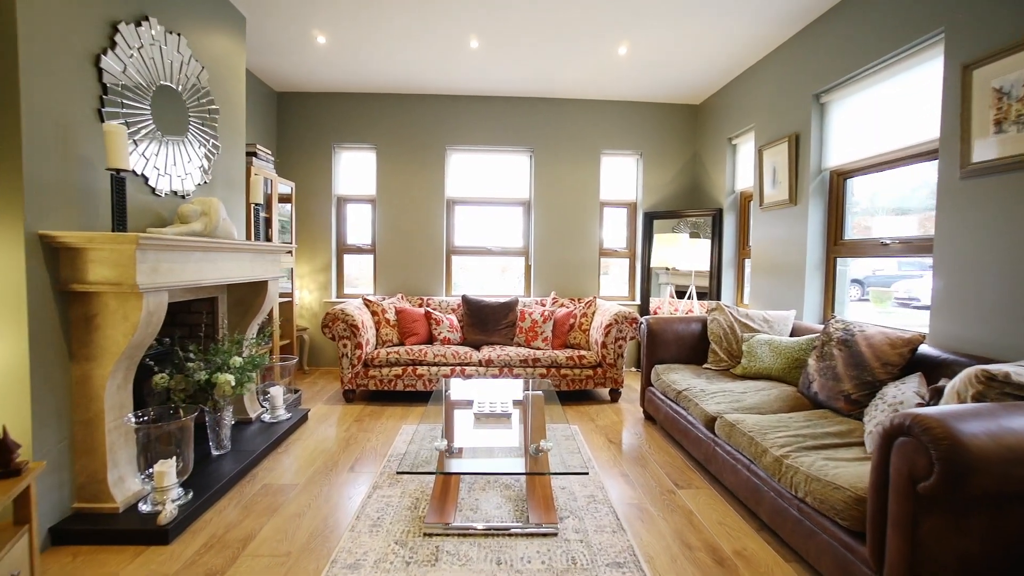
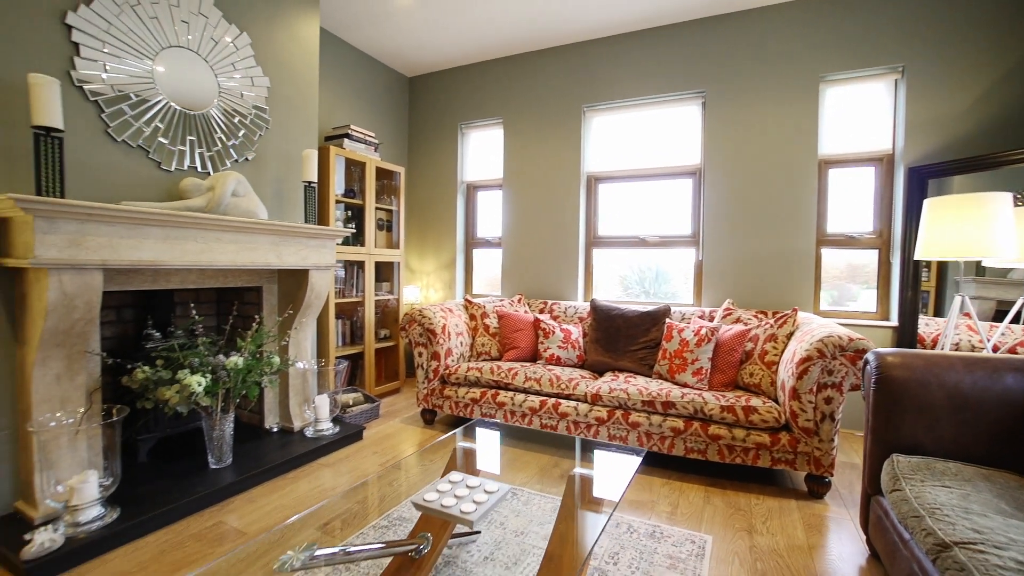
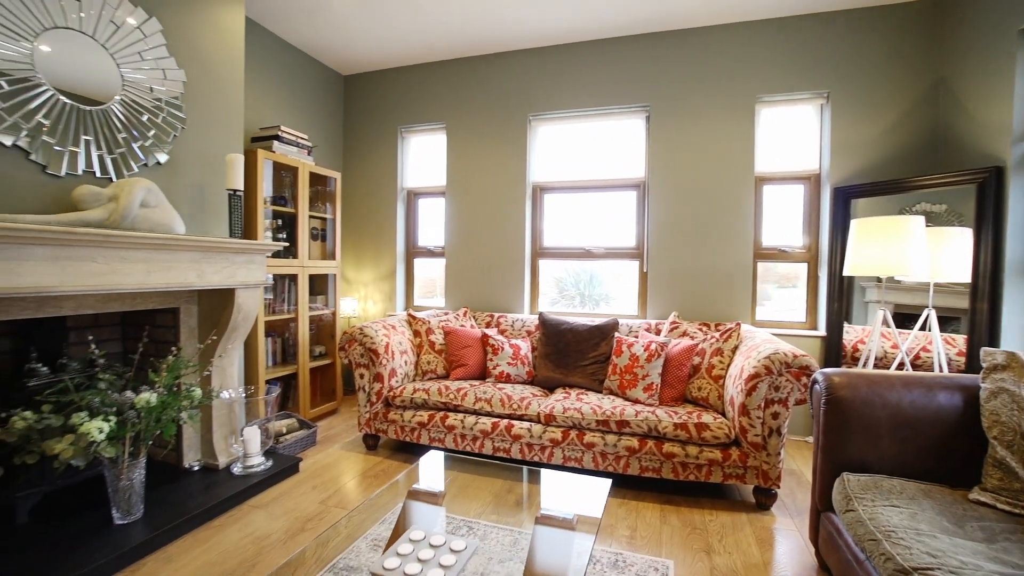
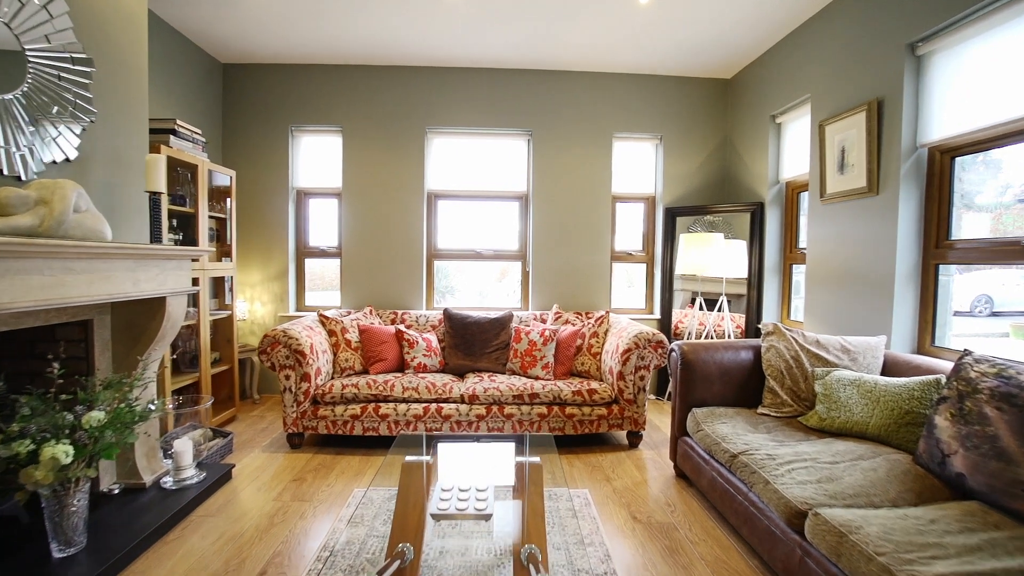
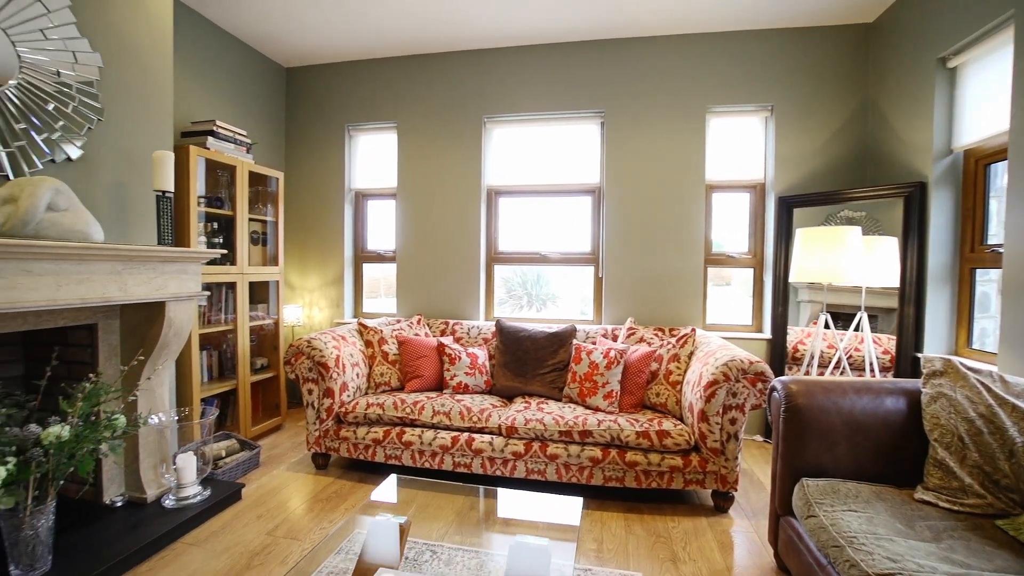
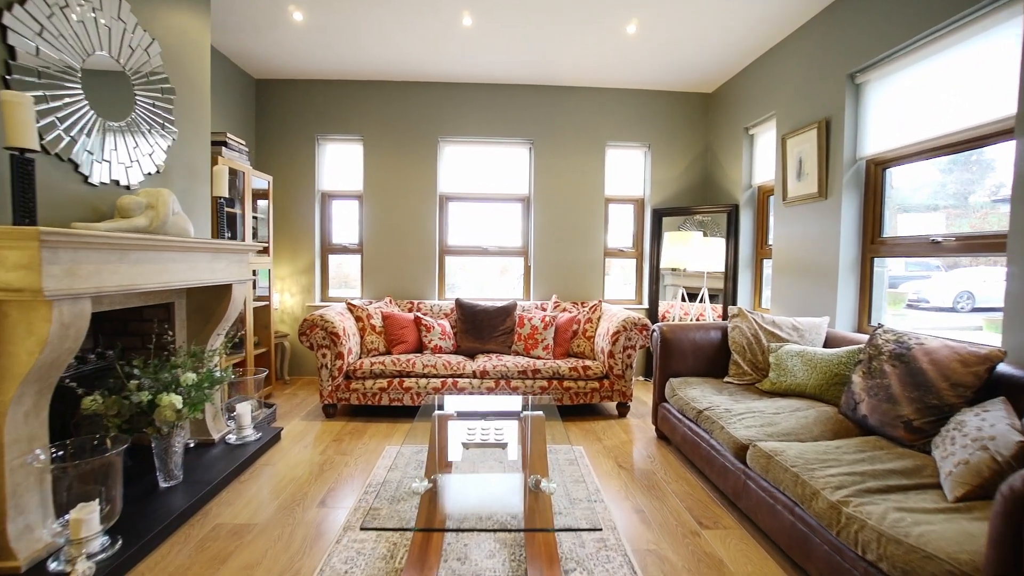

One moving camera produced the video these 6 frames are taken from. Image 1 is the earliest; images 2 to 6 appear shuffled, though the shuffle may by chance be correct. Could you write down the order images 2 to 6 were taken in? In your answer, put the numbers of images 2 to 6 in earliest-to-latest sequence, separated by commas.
6, 4, 5, 3, 2
